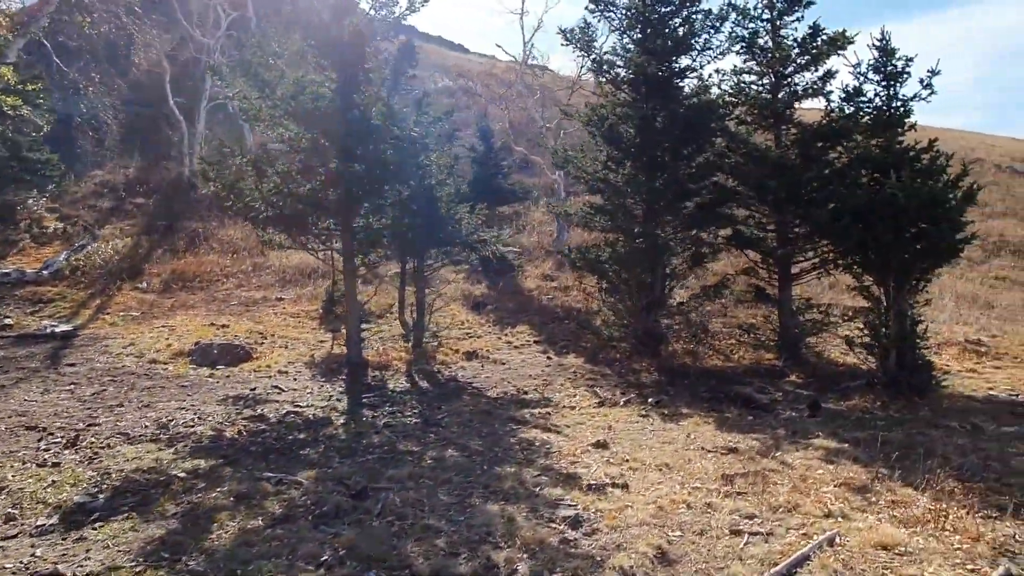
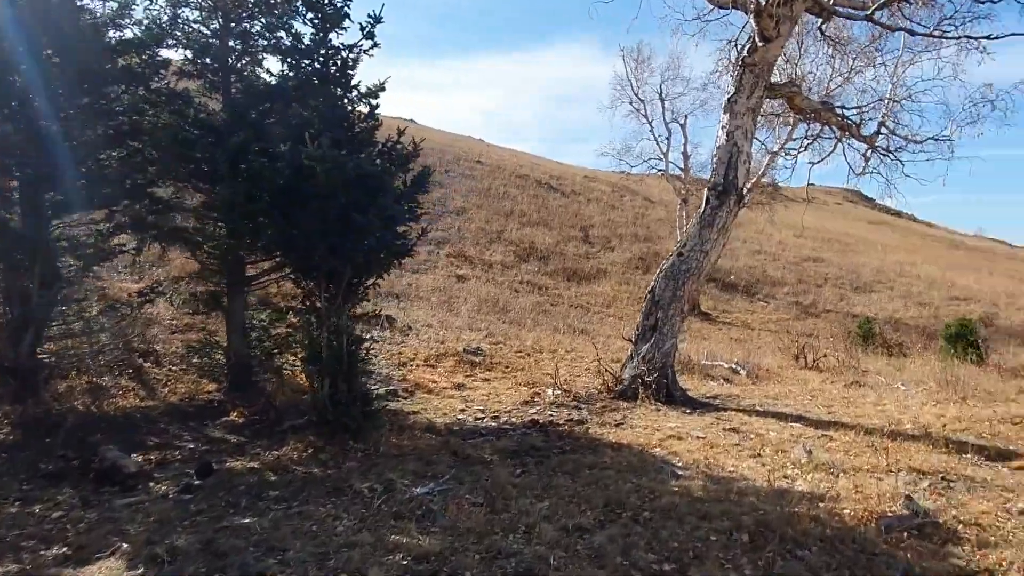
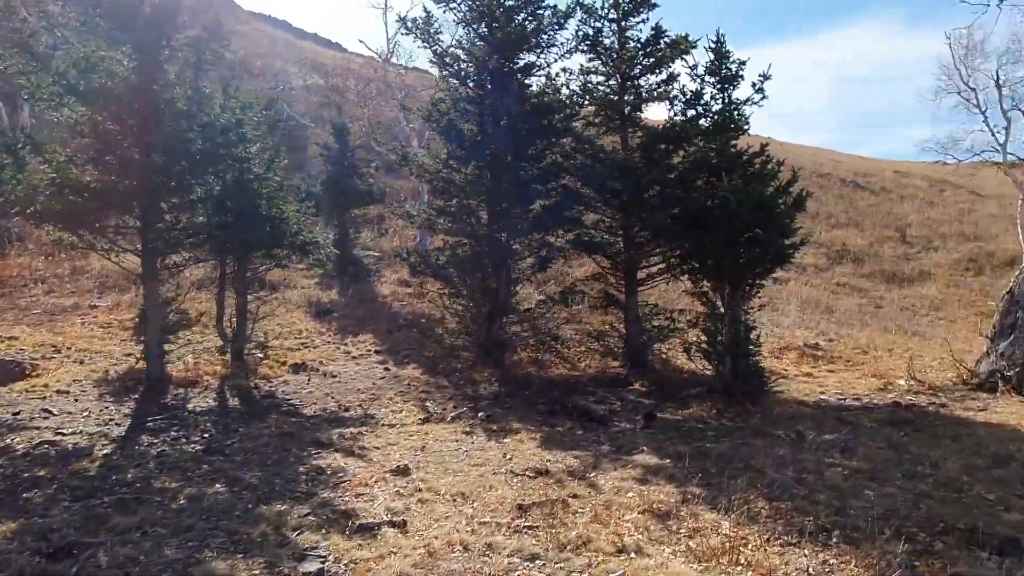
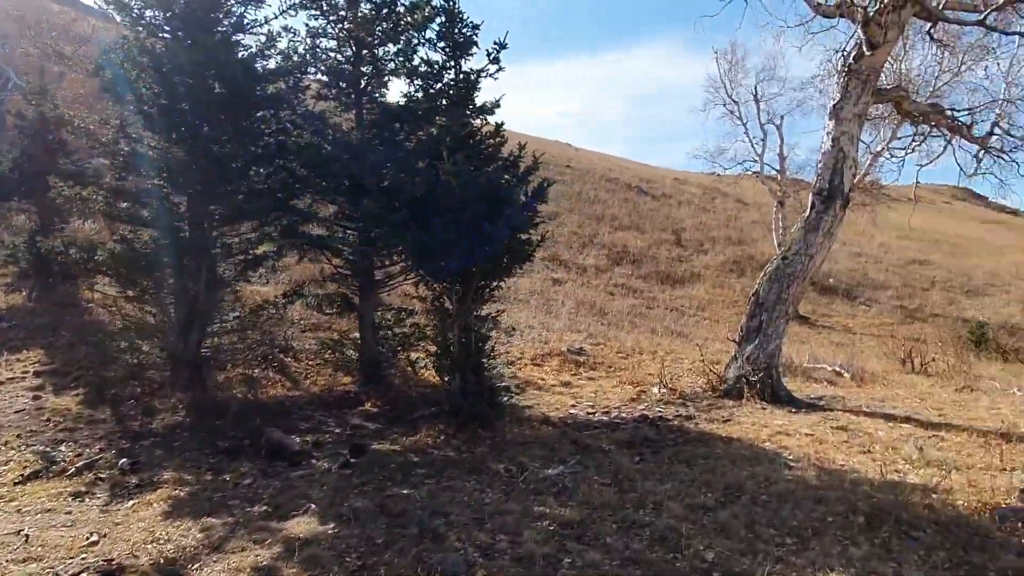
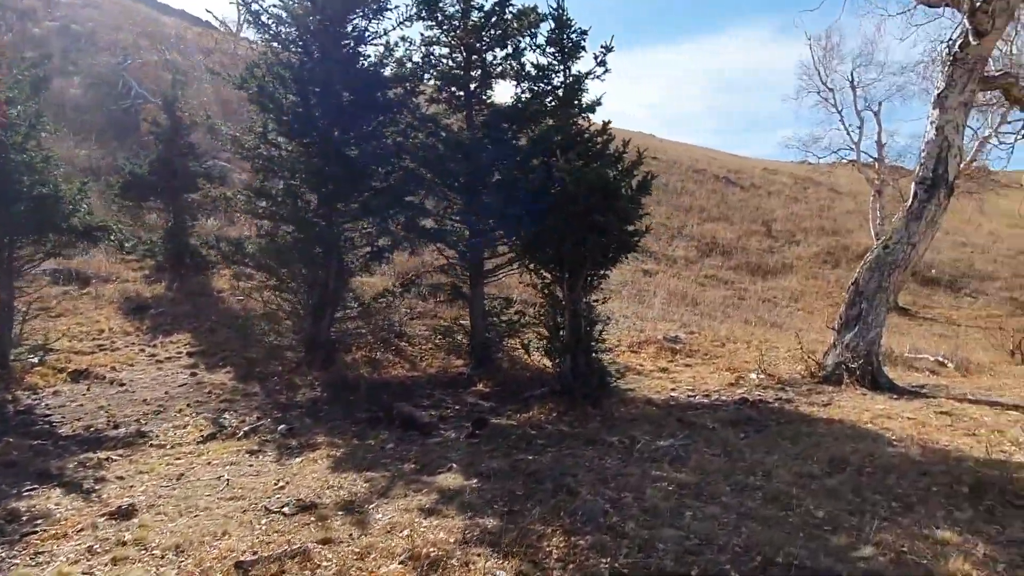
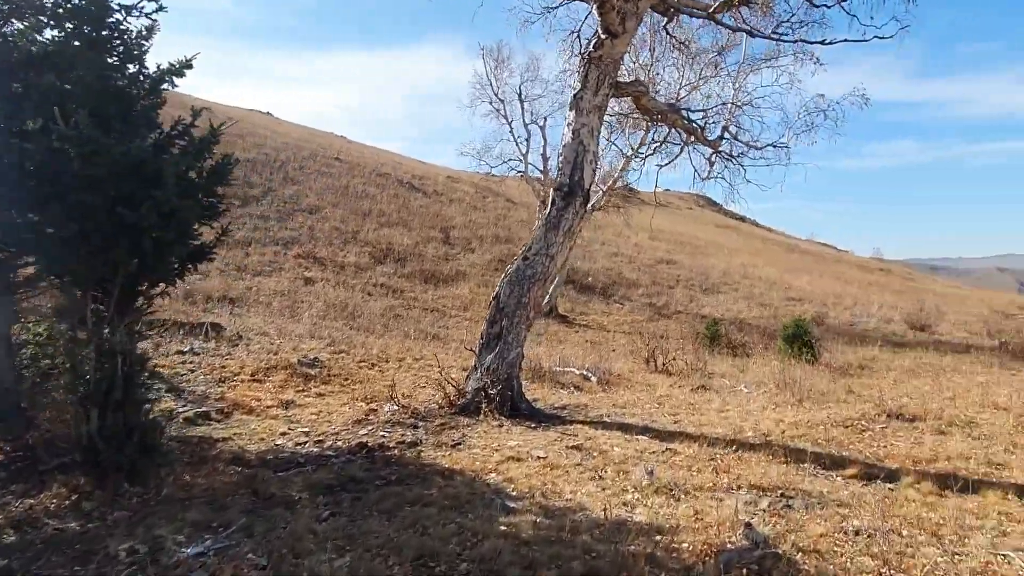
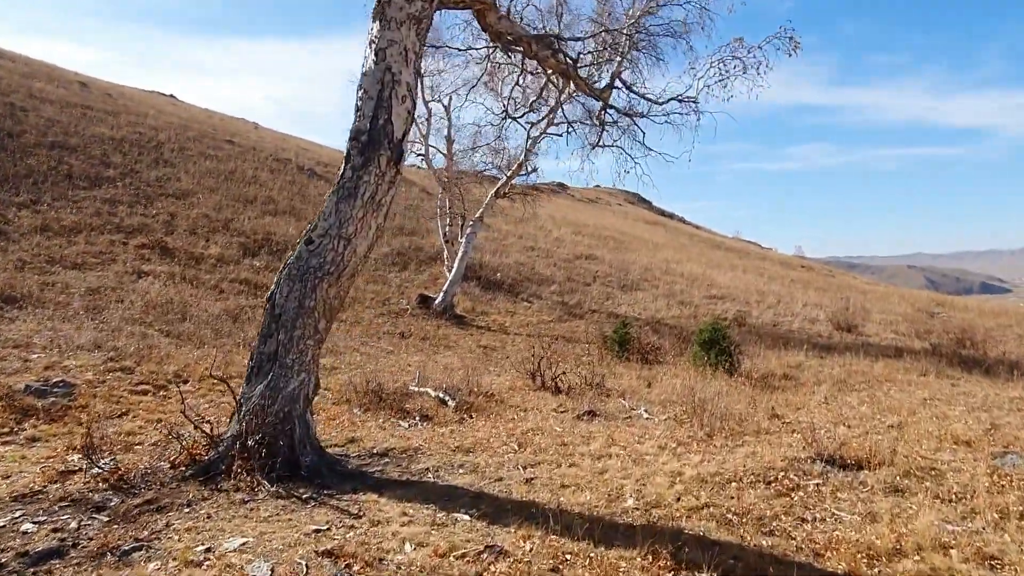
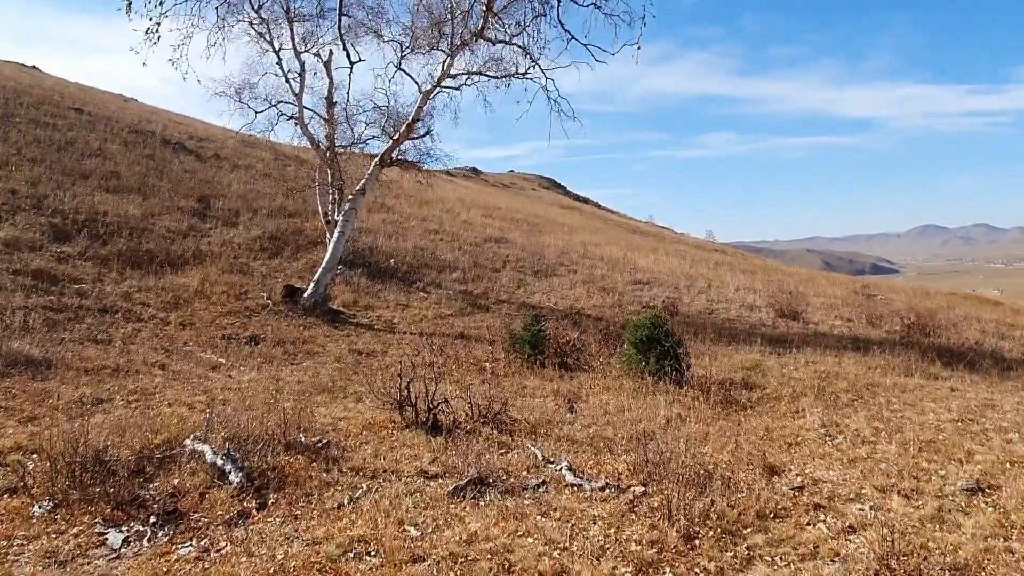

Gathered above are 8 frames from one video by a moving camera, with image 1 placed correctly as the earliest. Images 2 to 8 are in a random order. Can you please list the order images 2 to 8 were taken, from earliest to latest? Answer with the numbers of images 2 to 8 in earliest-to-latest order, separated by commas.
3, 5, 4, 2, 6, 7, 8
